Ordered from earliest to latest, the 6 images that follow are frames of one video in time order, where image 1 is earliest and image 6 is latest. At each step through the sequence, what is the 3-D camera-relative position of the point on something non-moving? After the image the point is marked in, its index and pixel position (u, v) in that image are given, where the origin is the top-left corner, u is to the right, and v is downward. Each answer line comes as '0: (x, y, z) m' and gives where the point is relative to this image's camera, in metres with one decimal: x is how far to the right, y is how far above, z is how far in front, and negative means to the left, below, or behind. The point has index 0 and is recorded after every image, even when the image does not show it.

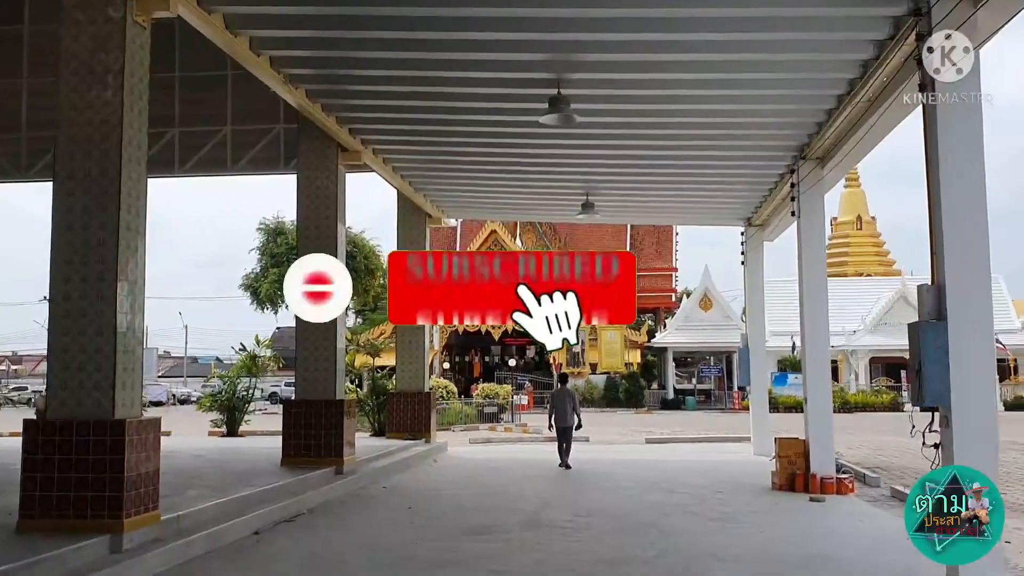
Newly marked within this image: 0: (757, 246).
0: (+3.7, +0.6, +12.7) m
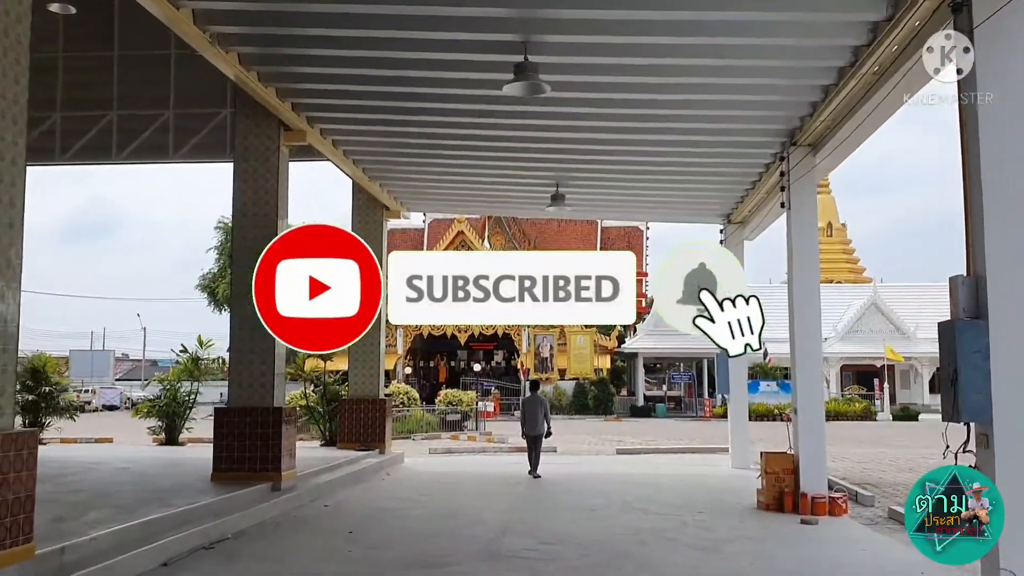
0: (+3.2, +0.6, +12.0) m
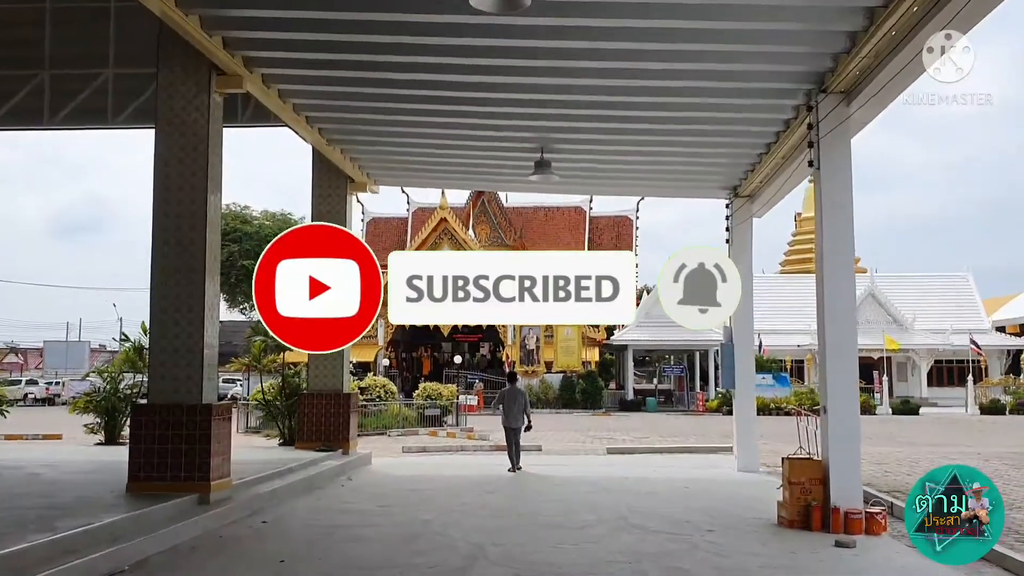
0: (+3.0, +0.8, +10.7) m
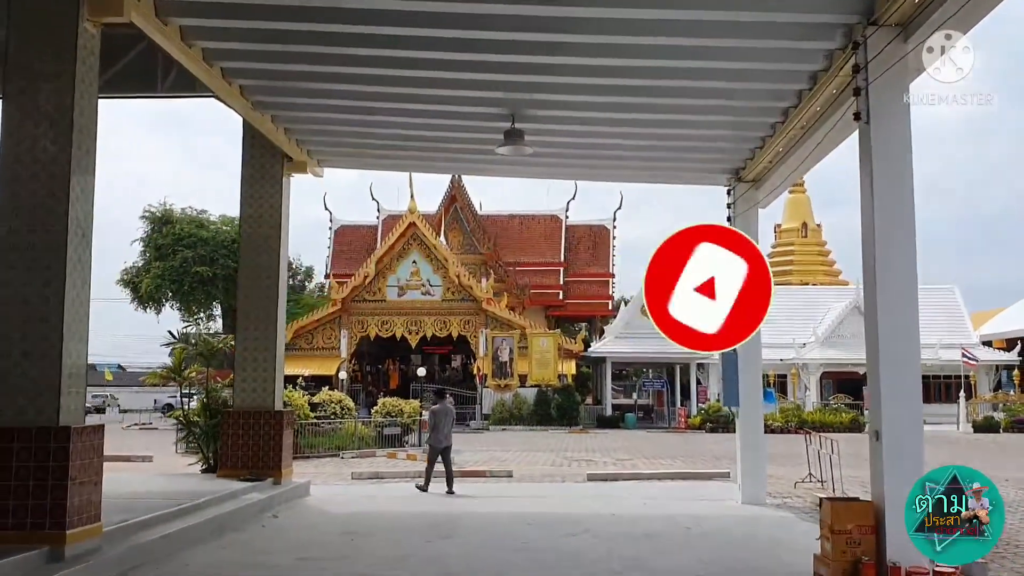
0: (+2.6, +0.8, +9.2) m
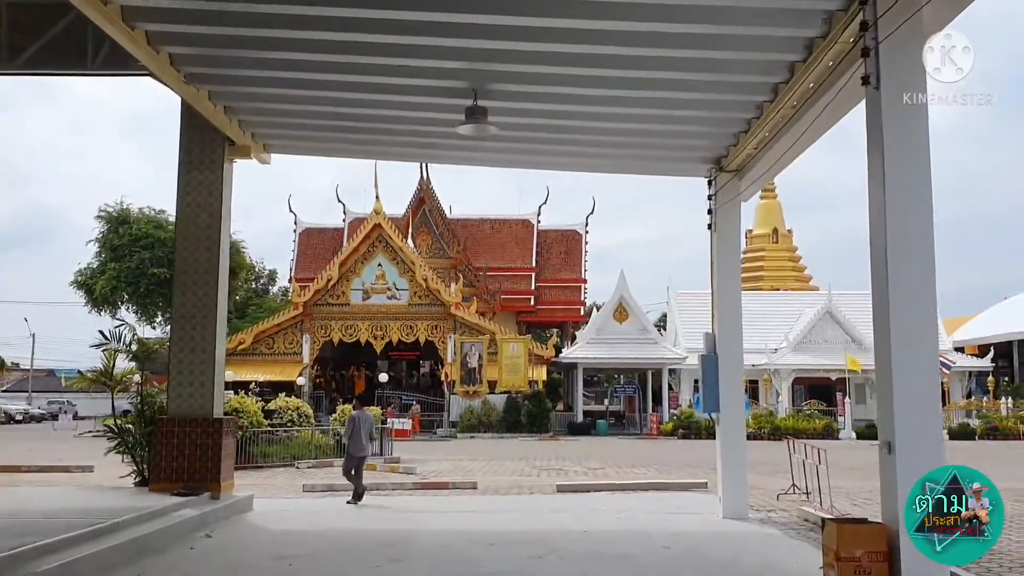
0: (+2.2, +0.9, +8.5) m
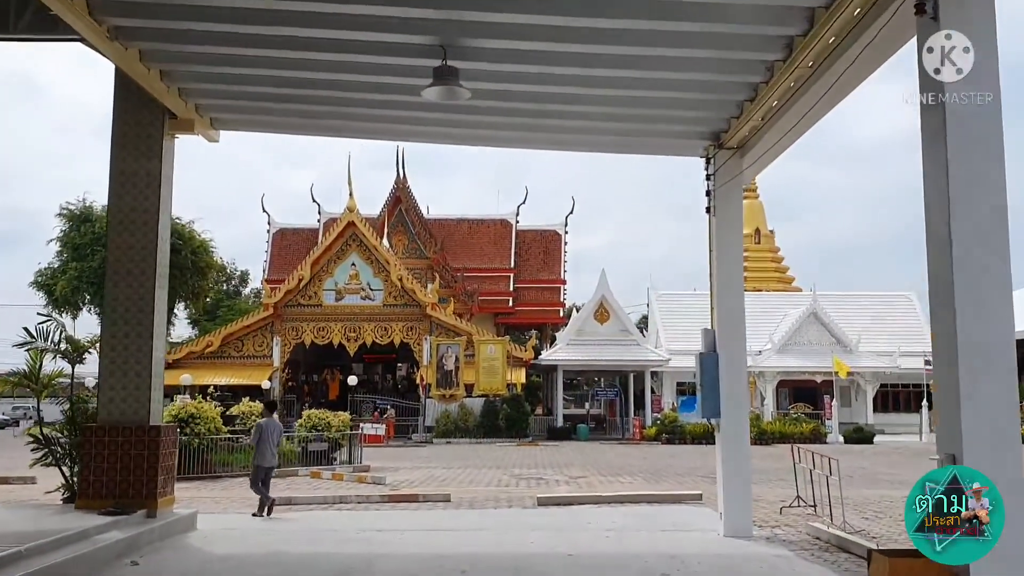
0: (+2.0, +1.0, +7.7) m
